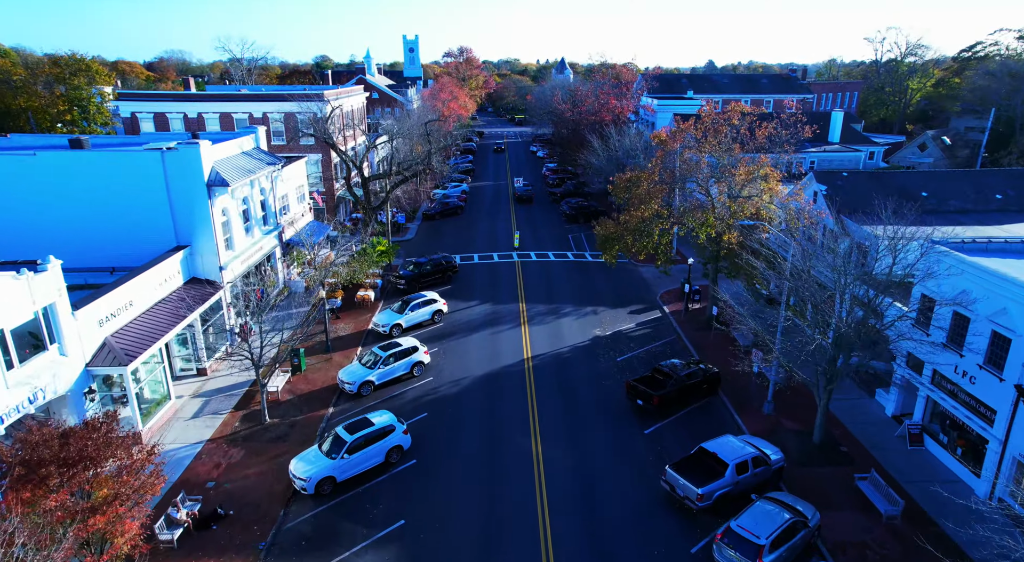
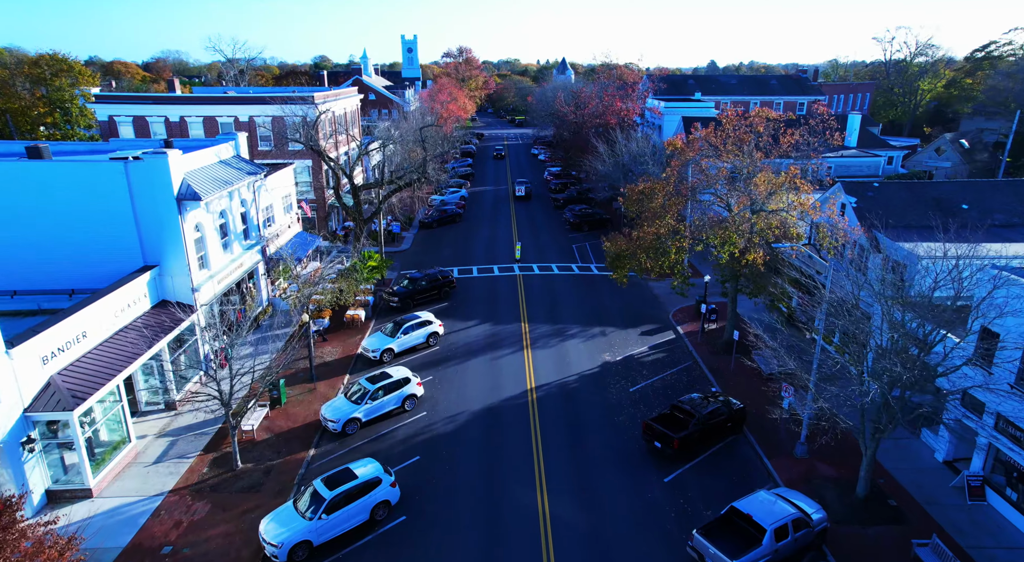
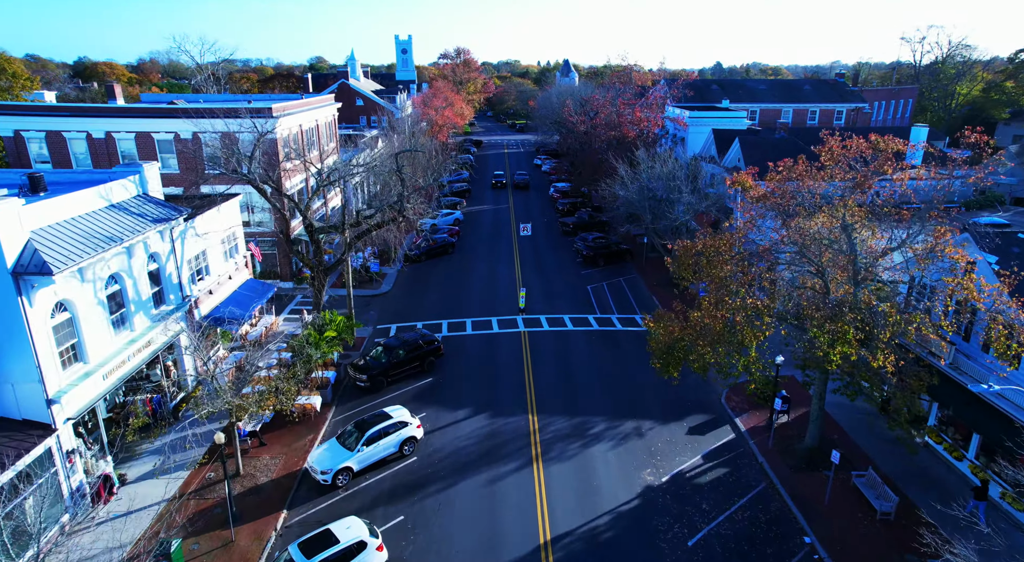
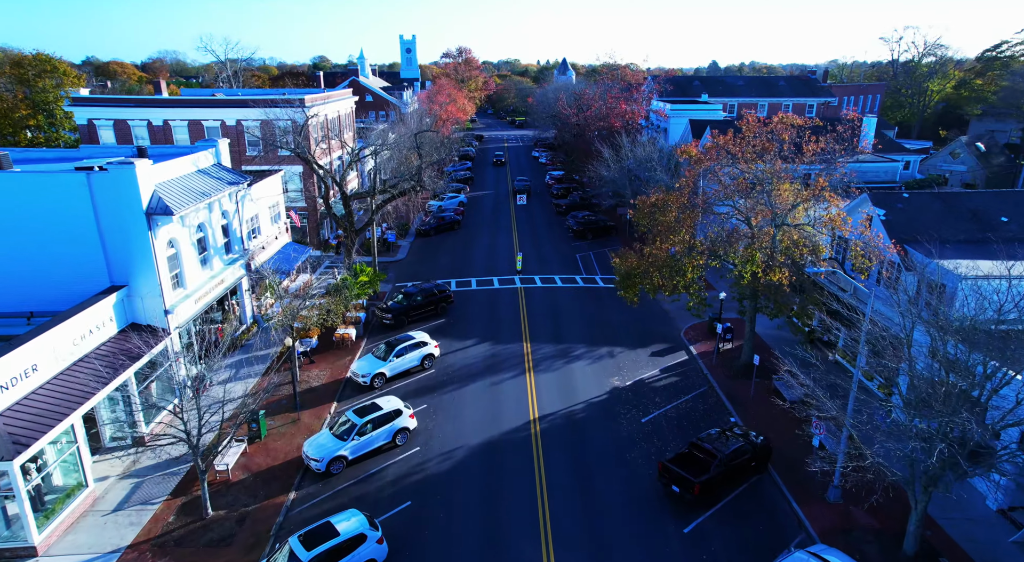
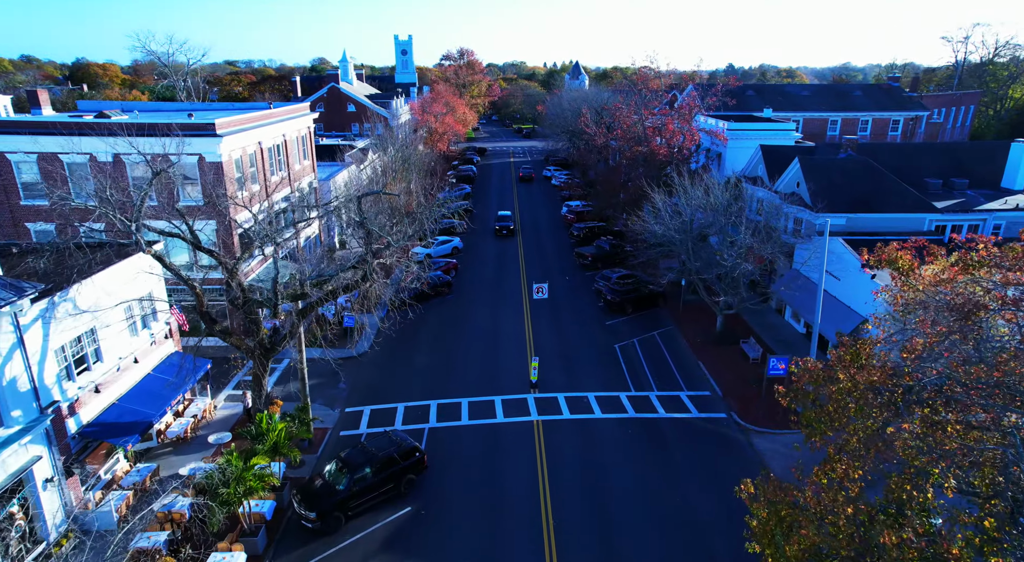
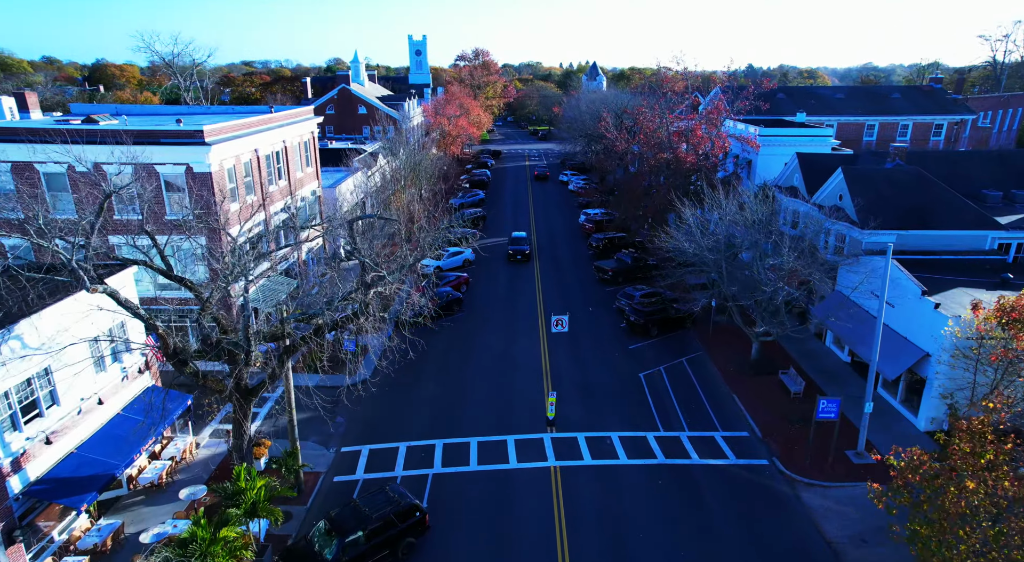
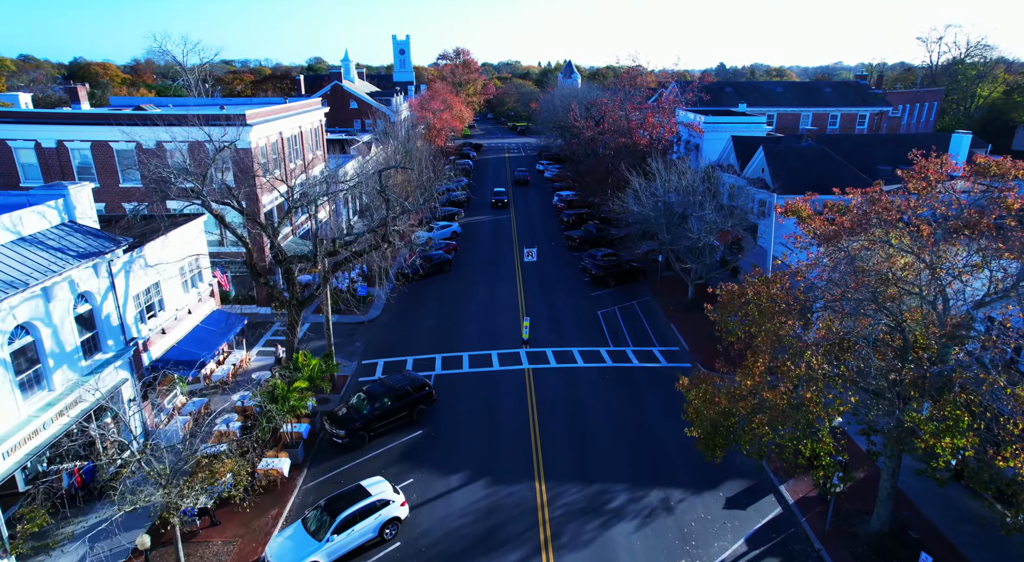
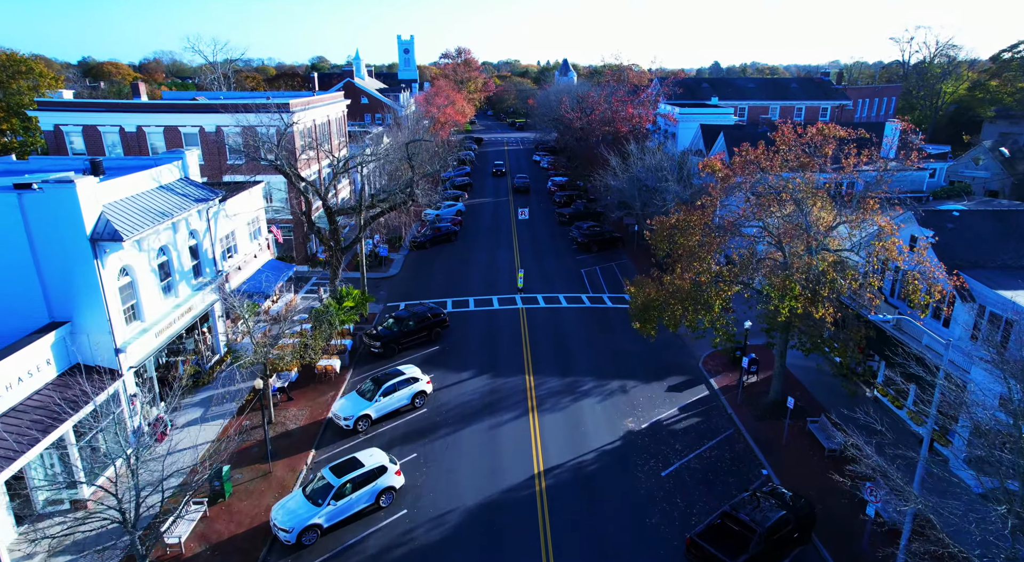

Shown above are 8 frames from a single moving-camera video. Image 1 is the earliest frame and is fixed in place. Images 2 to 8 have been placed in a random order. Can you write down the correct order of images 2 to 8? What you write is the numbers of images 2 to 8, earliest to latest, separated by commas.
2, 4, 8, 3, 7, 5, 6
